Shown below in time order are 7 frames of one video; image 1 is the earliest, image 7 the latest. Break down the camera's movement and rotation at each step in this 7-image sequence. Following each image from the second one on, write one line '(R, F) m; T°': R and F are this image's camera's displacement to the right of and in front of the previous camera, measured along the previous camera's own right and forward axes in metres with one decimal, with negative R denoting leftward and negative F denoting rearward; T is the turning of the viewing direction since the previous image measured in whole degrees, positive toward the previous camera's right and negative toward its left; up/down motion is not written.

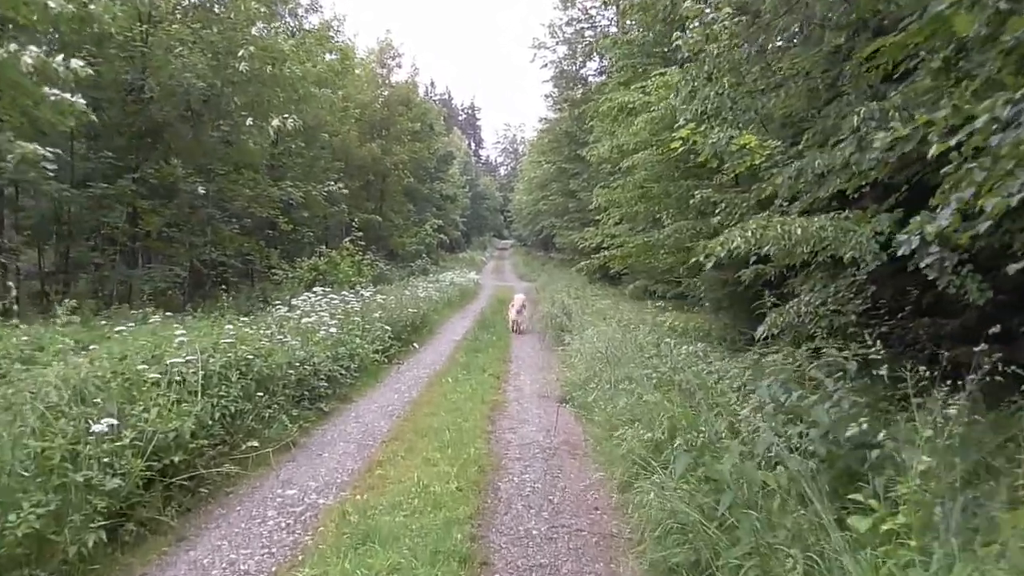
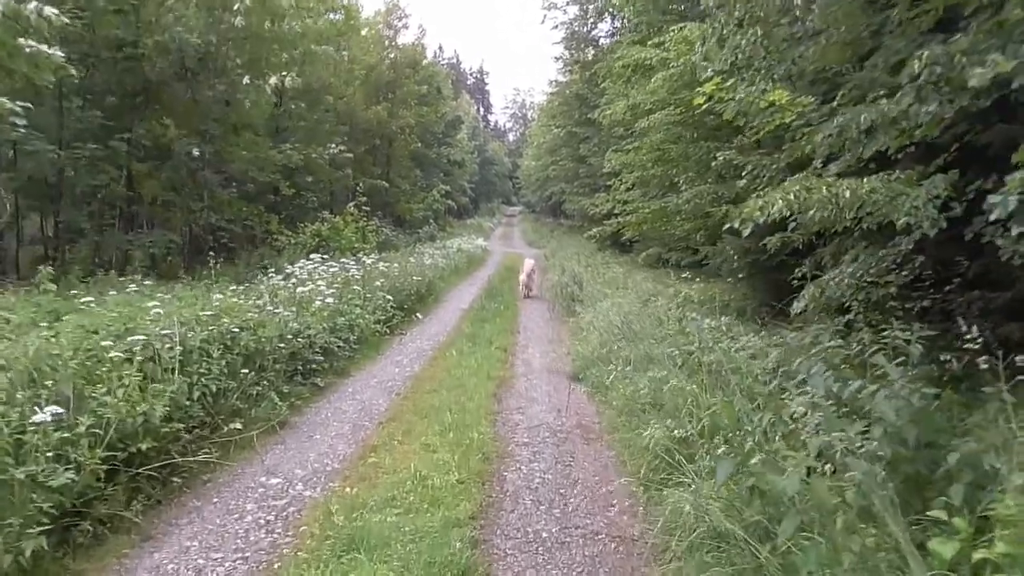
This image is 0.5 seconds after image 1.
(0.0, +0.6) m; 0°
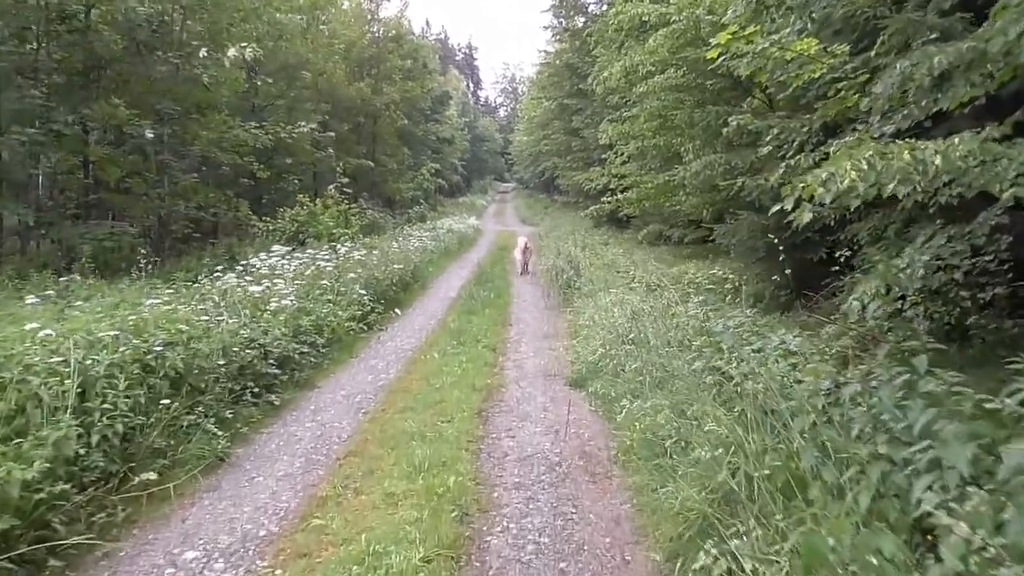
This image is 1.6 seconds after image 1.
(+0.1, +1.2) m; 0°
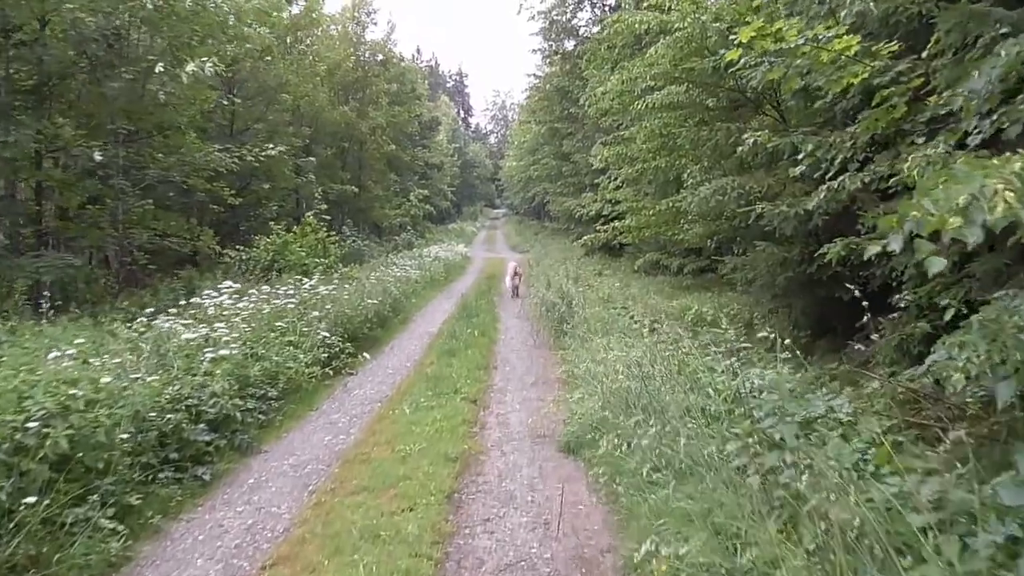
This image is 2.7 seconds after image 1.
(+0.1, +1.1) m; +1°
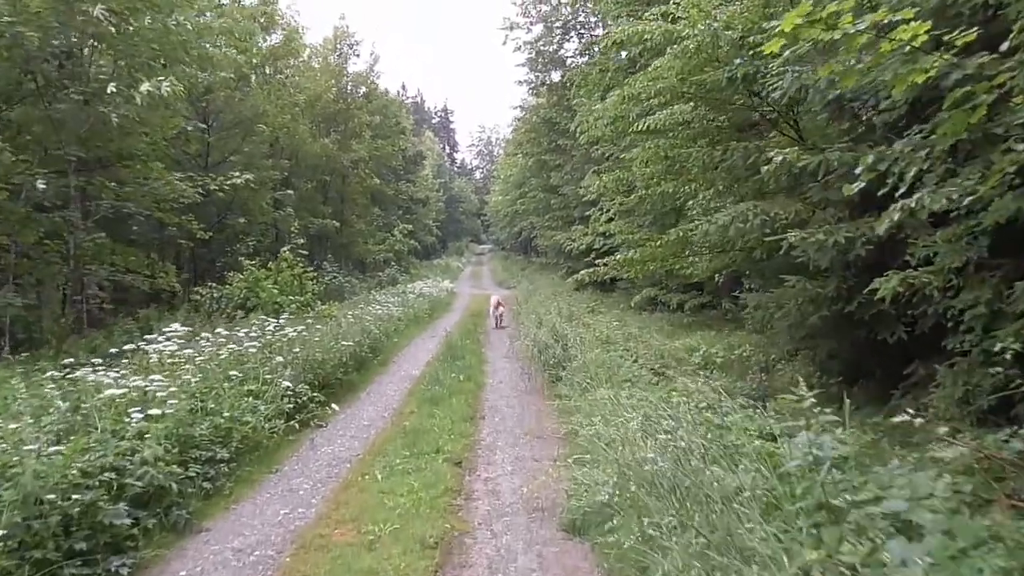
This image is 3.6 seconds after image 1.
(0.0, +1.0) m; +1°
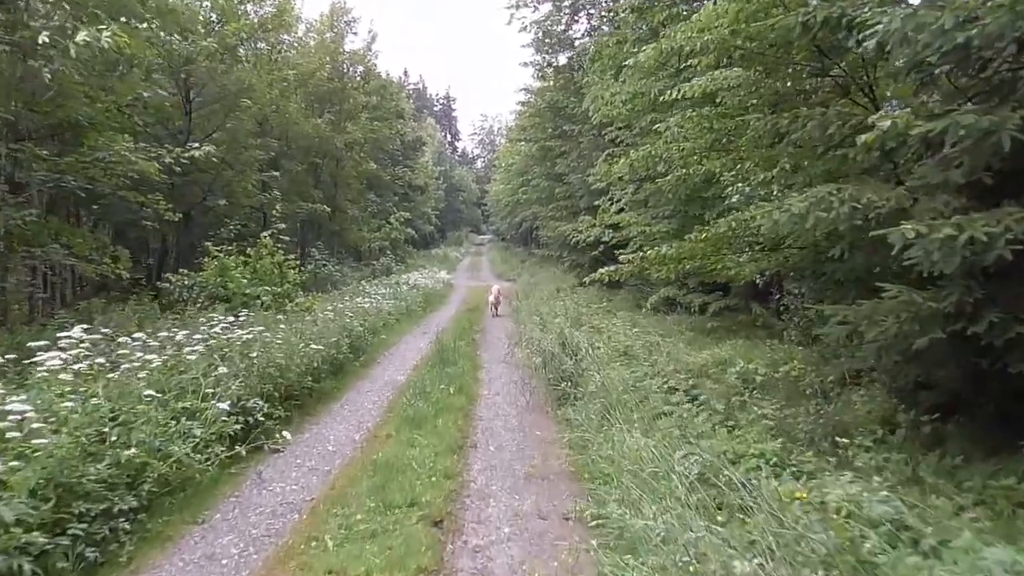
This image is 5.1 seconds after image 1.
(0.0, +1.6) m; 0°
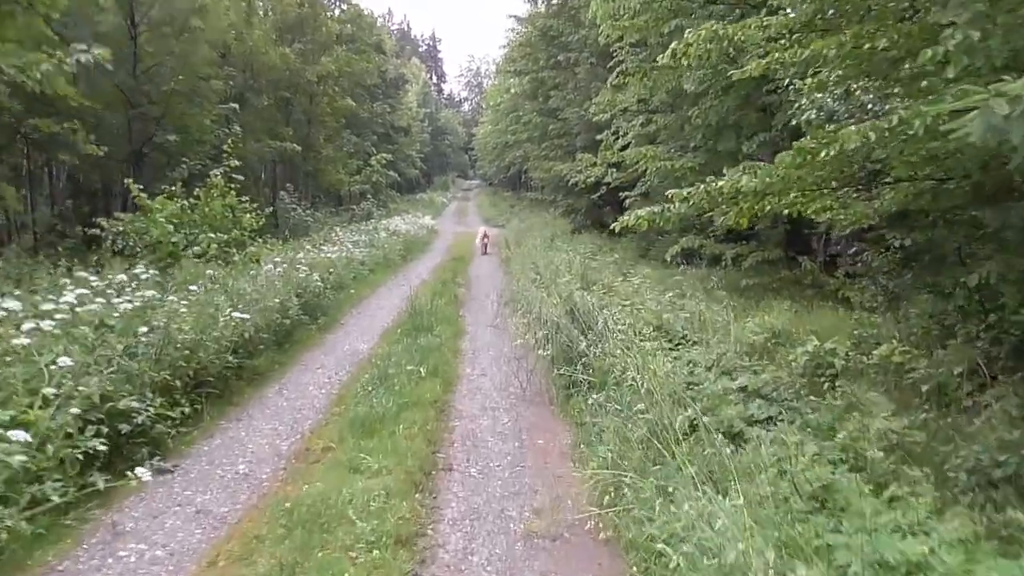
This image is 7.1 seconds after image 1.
(0.0, +2.2) m; +1°
